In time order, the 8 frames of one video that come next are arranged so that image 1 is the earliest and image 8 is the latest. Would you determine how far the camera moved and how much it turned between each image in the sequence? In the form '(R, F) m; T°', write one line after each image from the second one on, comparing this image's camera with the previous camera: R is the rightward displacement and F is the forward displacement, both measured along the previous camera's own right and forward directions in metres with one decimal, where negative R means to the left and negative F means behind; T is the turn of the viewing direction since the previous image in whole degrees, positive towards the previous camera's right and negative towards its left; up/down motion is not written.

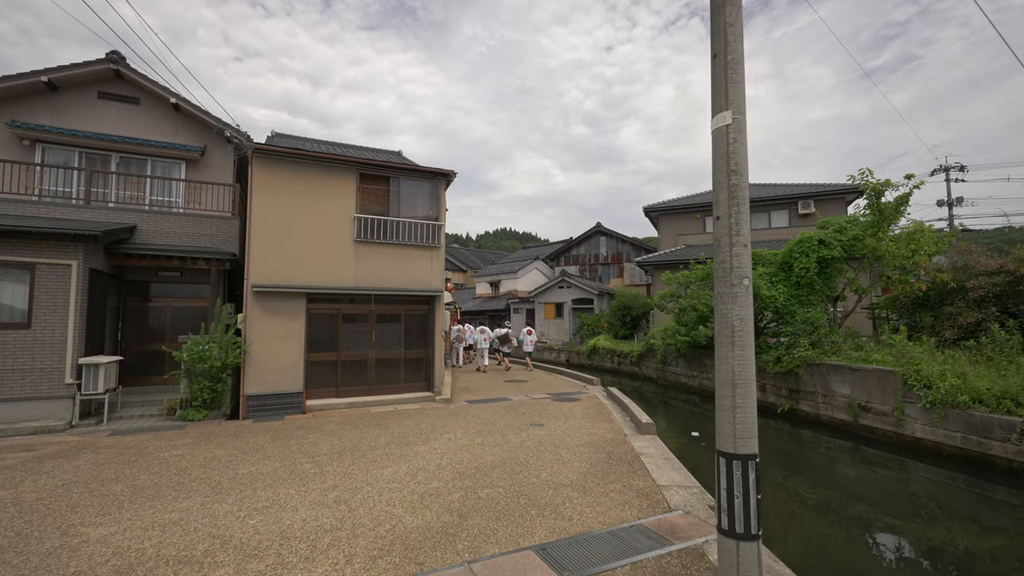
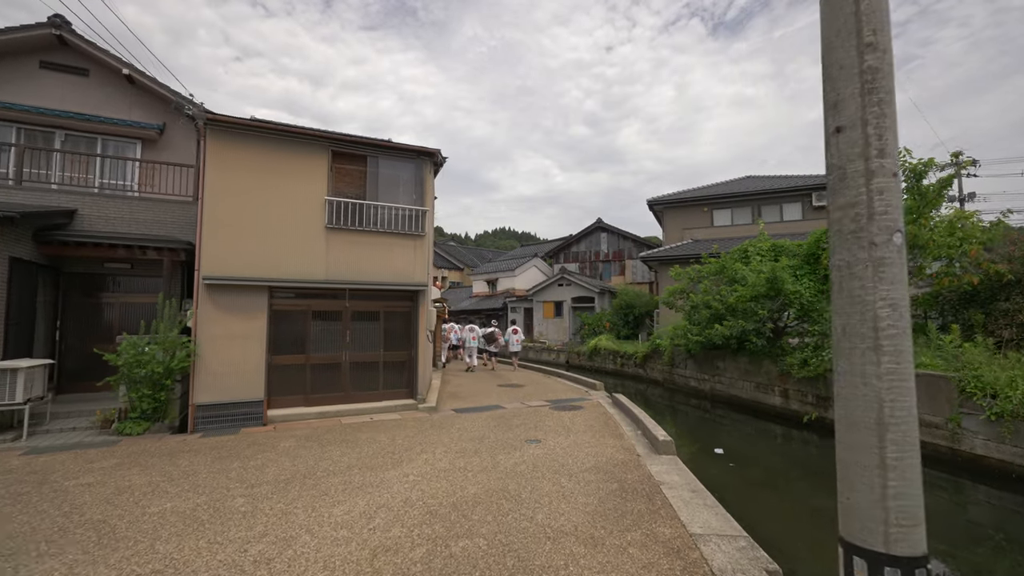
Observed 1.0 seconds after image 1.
(+0.1, +1.2) m; 0°
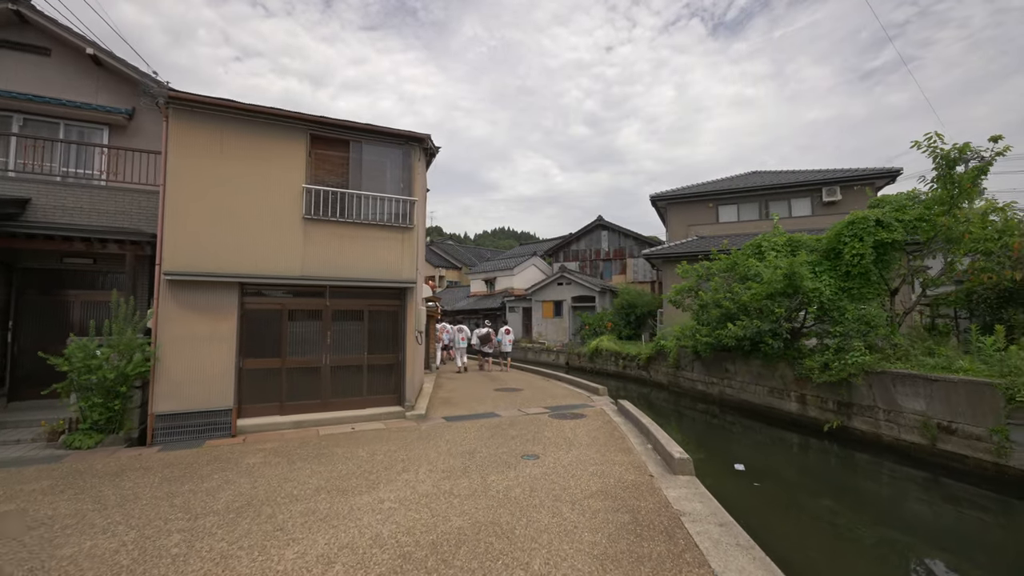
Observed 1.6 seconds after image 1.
(+0.1, +0.8) m; 0°
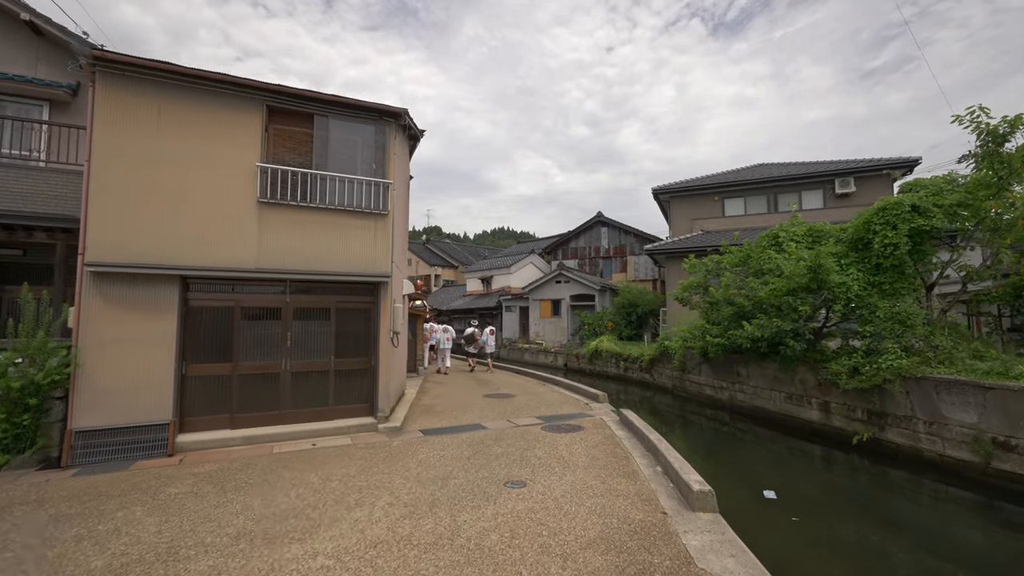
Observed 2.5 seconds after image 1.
(+0.2, +1.1) m; 0°
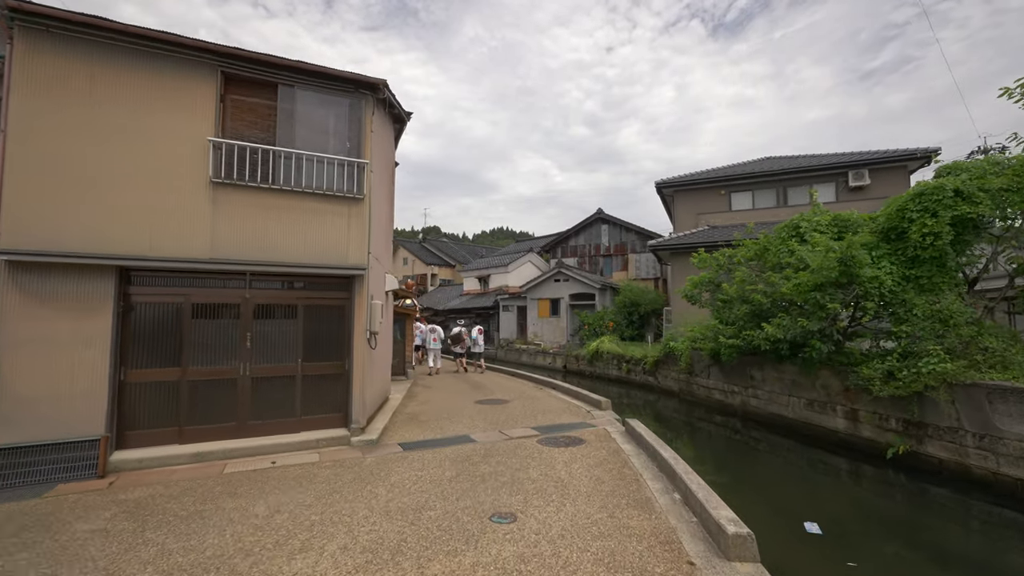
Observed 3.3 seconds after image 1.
(+0.1, +0.9) m; 0°
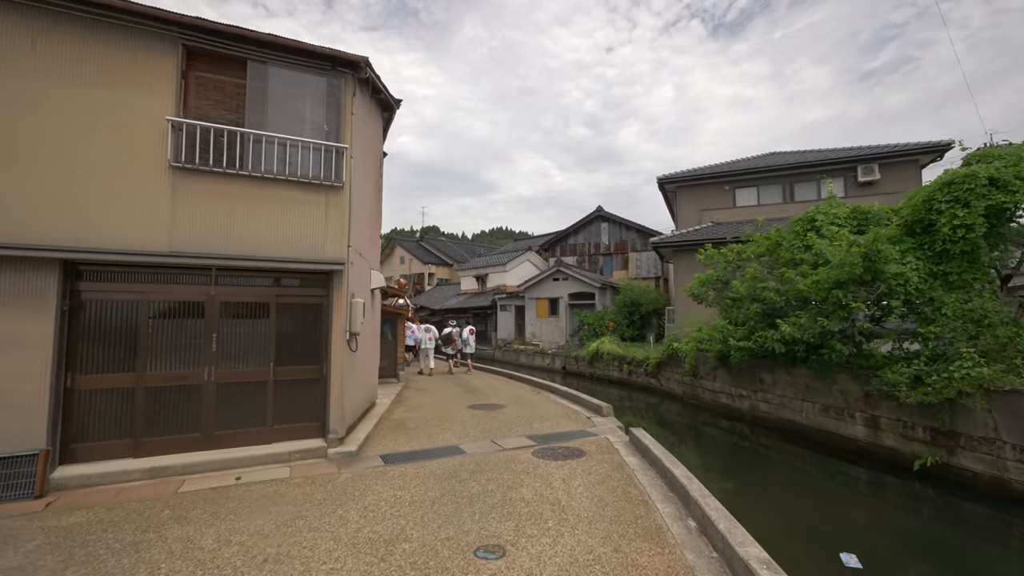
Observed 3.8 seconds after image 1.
(+0.1, +0.6) m; 0°
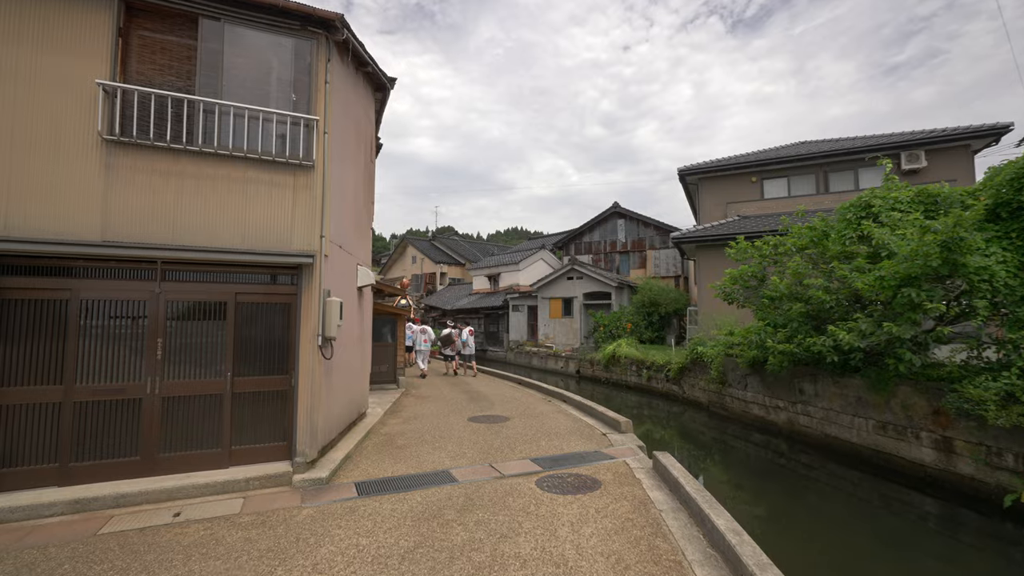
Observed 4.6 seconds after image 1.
(+0.2, +1.0) m; -2°
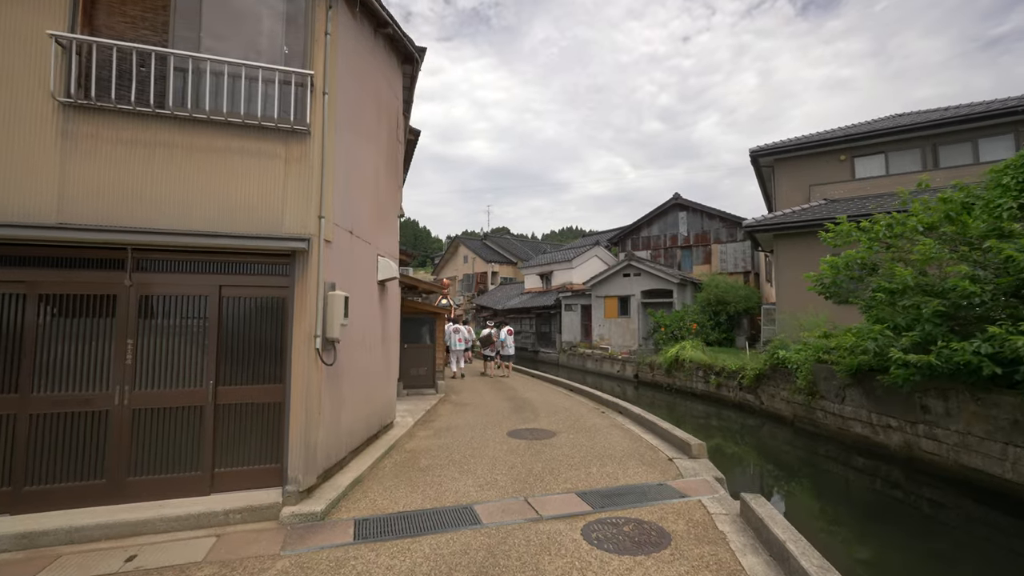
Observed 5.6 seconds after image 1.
(+0.2, +1.2) m; -7°
